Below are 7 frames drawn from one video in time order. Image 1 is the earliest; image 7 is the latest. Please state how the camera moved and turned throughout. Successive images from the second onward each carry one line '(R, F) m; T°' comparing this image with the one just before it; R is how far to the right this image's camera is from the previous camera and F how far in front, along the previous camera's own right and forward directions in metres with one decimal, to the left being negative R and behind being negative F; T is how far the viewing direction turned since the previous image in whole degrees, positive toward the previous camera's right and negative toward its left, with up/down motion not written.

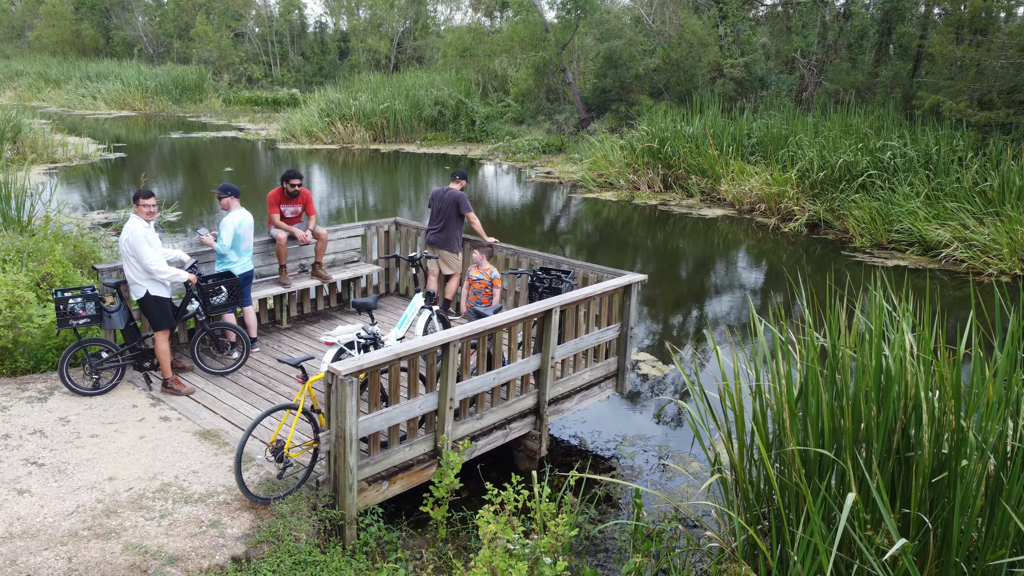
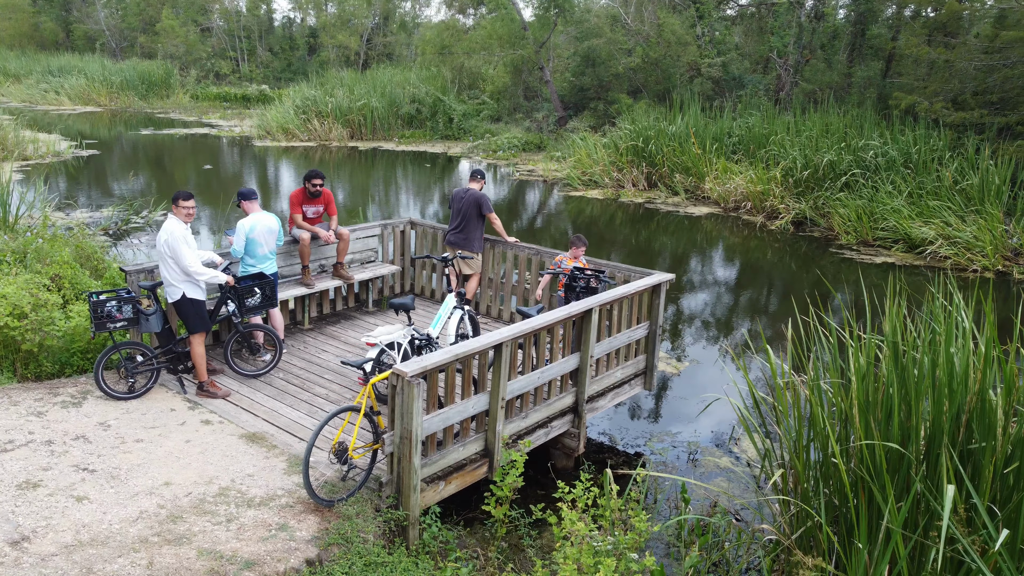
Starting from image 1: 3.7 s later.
(-0.5, 0.0) m; +3°
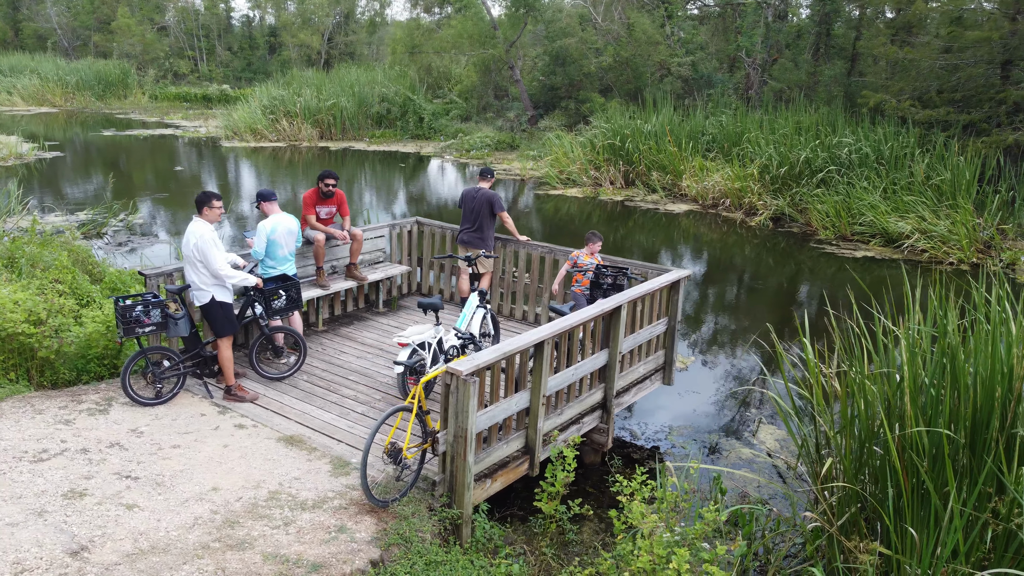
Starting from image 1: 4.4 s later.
(-0.5, 0.0) m; +3°
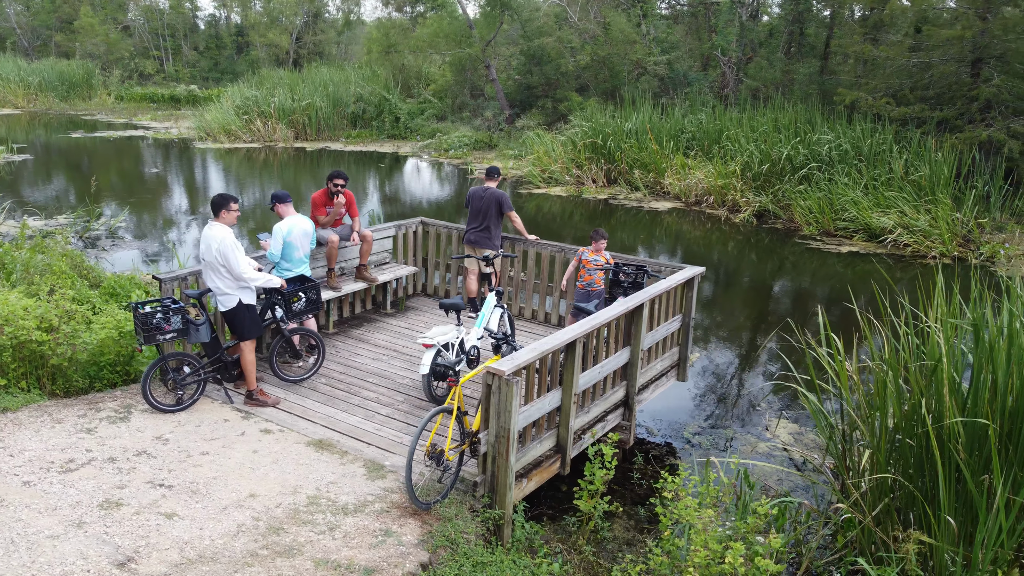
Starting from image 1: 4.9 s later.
(-0.4, 0.0) m; +2°
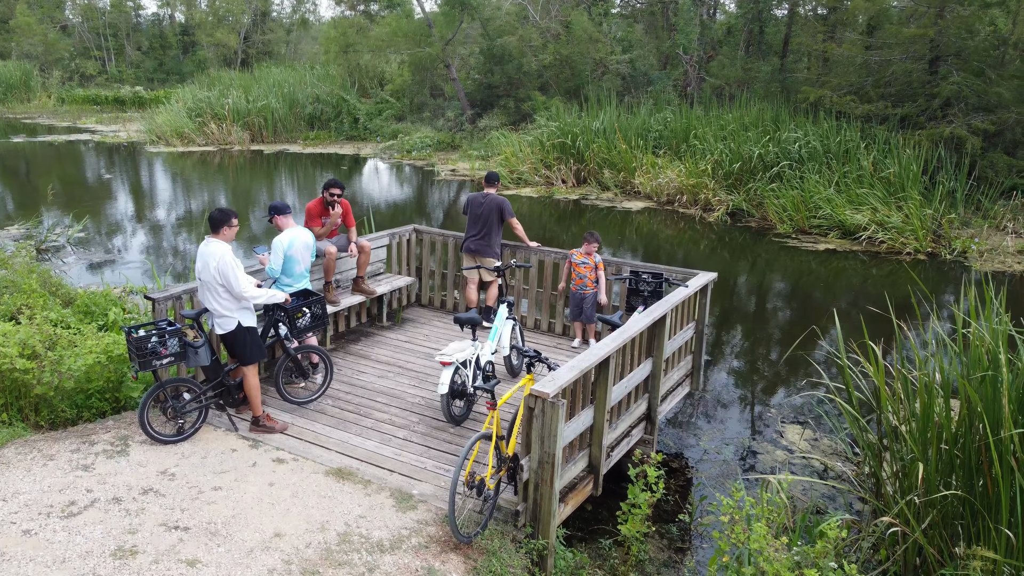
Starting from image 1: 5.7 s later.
(-0.4, +0.3) m; +3°
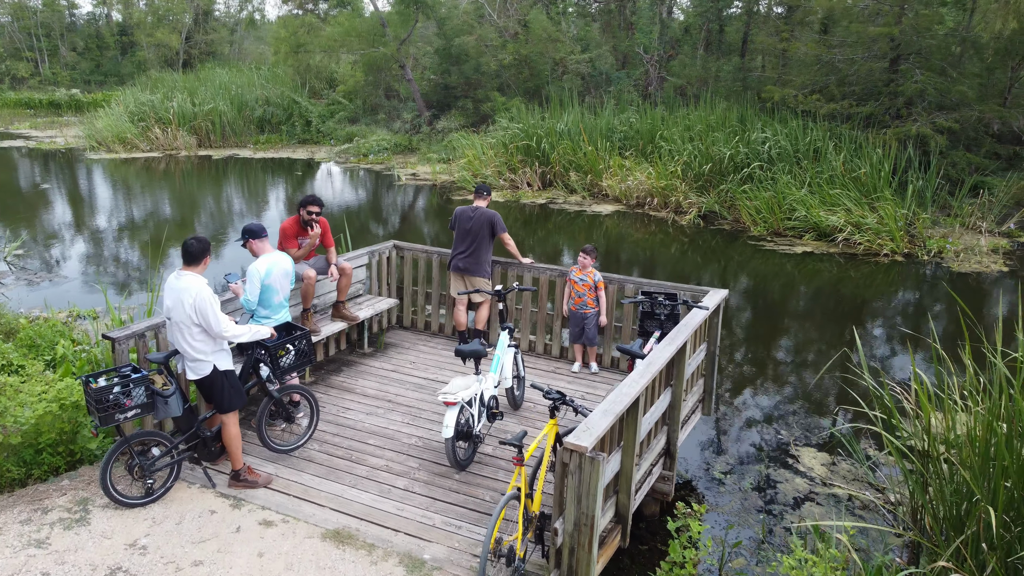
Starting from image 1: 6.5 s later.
(-0.3, +0.5) m; +3°
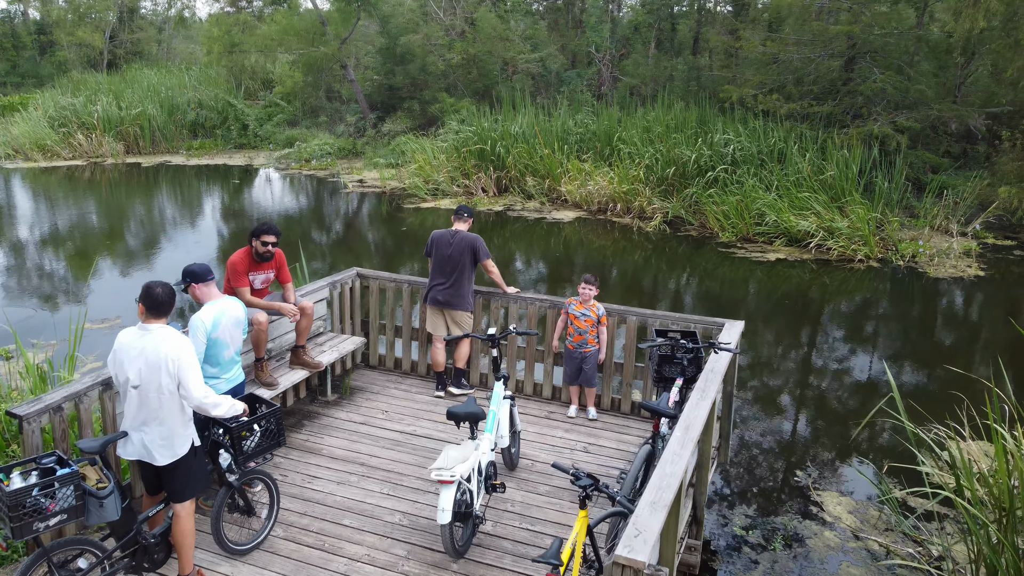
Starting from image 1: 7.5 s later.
(-0.3, +0.8) m; +4°
